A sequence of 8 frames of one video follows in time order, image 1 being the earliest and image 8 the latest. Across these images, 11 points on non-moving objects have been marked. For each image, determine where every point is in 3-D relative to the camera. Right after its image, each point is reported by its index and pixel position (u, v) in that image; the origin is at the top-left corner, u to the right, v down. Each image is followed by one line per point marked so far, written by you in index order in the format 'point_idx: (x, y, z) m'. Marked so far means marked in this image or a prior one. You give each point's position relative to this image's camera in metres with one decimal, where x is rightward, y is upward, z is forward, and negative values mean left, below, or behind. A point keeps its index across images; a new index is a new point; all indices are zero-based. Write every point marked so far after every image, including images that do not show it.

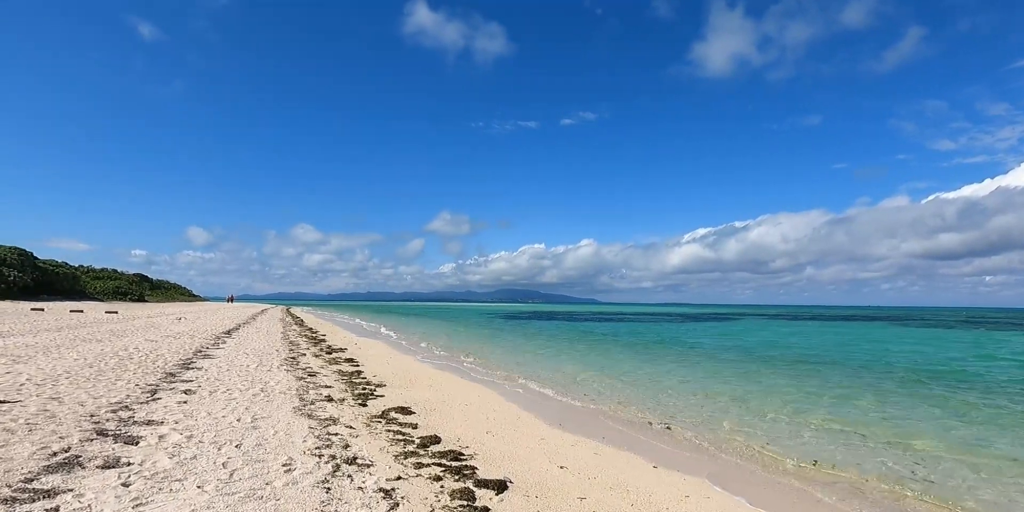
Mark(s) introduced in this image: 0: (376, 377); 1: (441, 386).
0: (-4.0, -3.6, +14.6) m
1: (-2.0, -3.8, +14.0) m
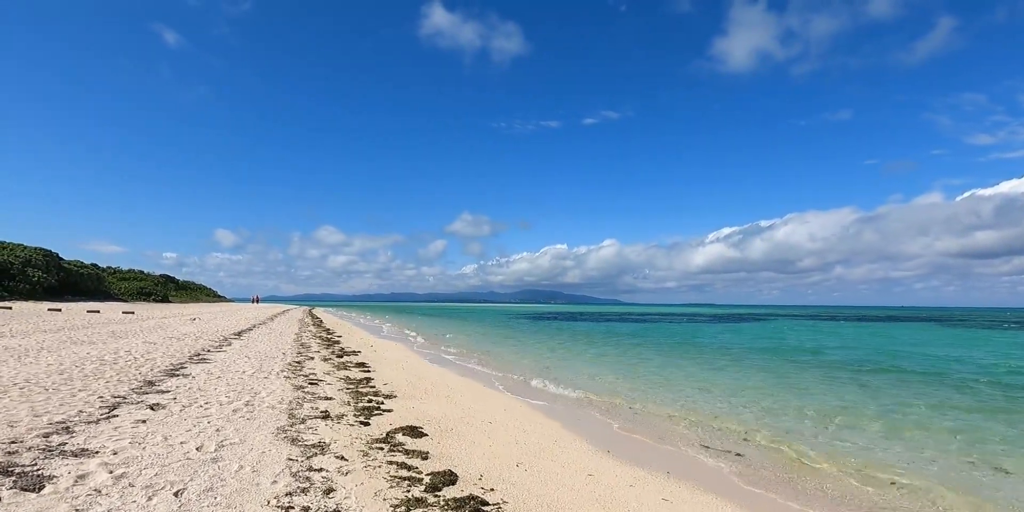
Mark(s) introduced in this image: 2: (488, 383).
0: (-3.3, -3.4, +12.7) m
1: (-1.2, -3.5, +12.1) m
2: (-0.7, -4.3, +16.4) m
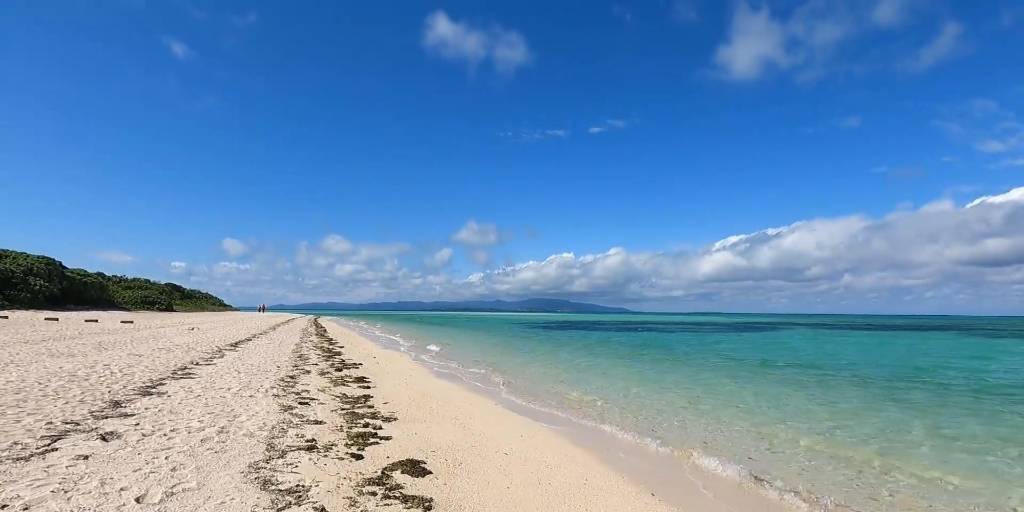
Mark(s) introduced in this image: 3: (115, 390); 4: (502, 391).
0: (-2.9, -3.5, +11.3) m
1: (-0.9, -3.6, +10.7) m
2: (-0.3, -4.4, +15.0) m
3: (-8.6, -2.9, +10.5) m
4: (-0.3, -5.1, +19.1) m
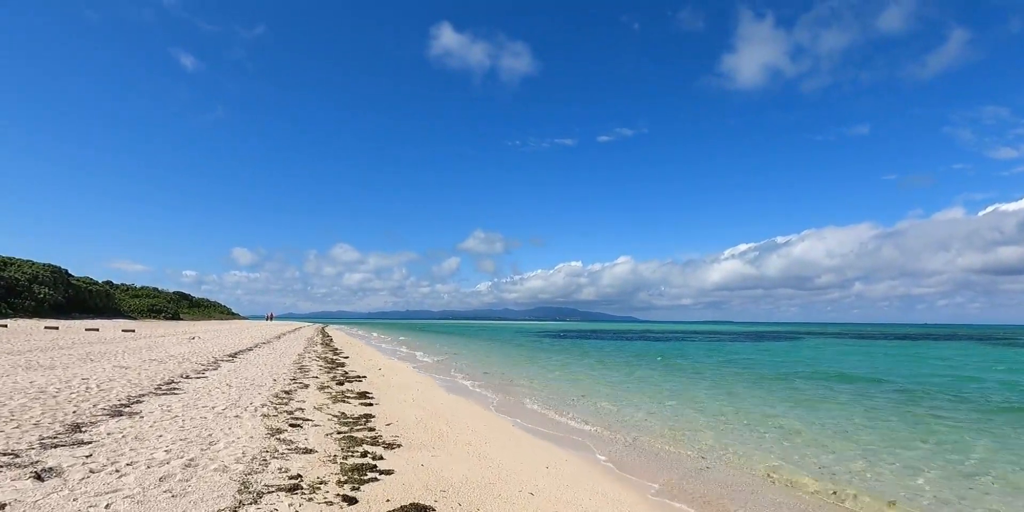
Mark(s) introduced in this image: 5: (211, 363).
0: (-2.5, -3.5, +10.0) m
1: (-0.5, -3.6, +9.3) m
2: (+0.2, -4.5, +13.5) m
3: (-8.2, -2.9, +9.3) m
4: (+0.2, -5.3, +17.7) m
5: (-11.6, -4.1, +18.8) m
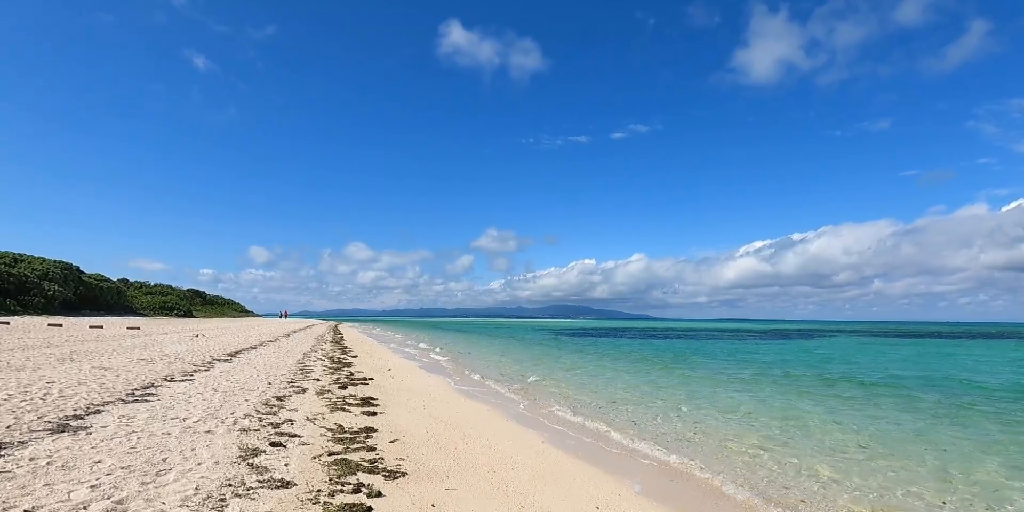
0: (-1.9, -3.2, +8.2) m
1: (0.0, -3.3, +7.4) m
2: (+0.8, -4.2, +11.6) m
3: (-7.7, -2.6, +7.6) m
4: (+0.9, -4.9, +15.8) m
5: (-10.9, -3.8, +17.3) m
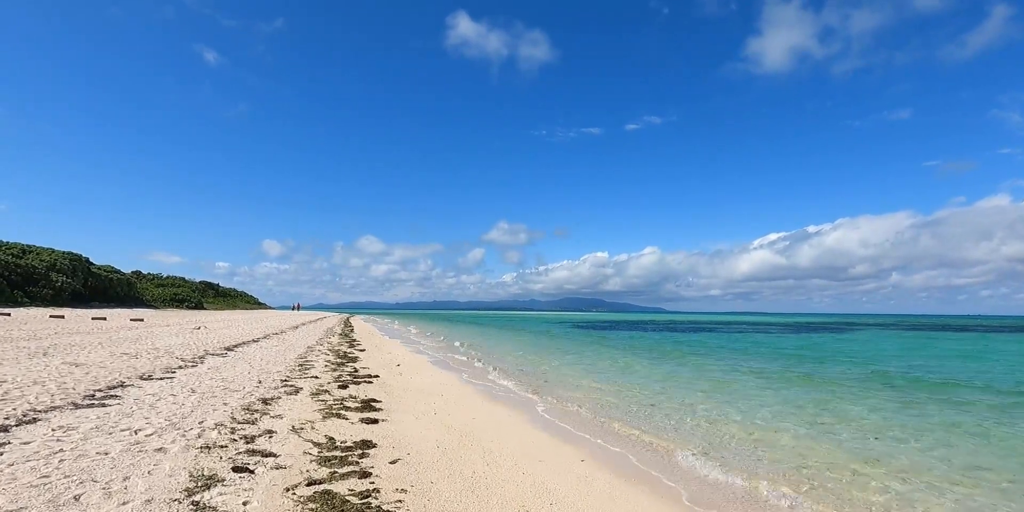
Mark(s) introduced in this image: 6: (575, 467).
0: (-1.5, -2.8, +6.4) m
1: (+0.5, -2.9, +5.6) m
2: (+1.4, -3.7, +9.8) m
3: (-7.2, -2.2, +6.0) m
4: (+1.6, -4.4, +14.0) m
5: (-10.2, -3.3, +15.7) m
6: (+0.8, -3.2, +7.5) m
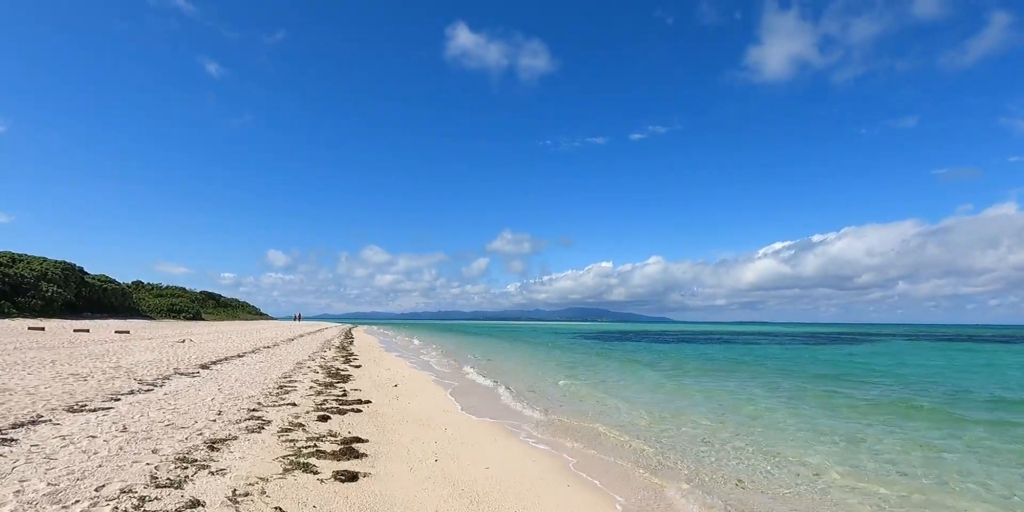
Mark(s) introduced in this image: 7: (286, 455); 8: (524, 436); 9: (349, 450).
0: (-1.1, -2.7, +4.1) m
1: (+0.8, -2.8, +3.2) m
2: (+1.7, -3.7, +7.4) m
3: (-6.9, -2.1, +3.7) m
4: (+2.0, -4.4, +11.6) m
5: (-9.7, -3.4, +13.5) m
6: (+1.1, -3.1, +5.2) m
7: (-3.4, -3.0, +7.3) m
8: (+0.1, -3.9, +10.8) m
9: (-2.6, -3.1, +7.8) m
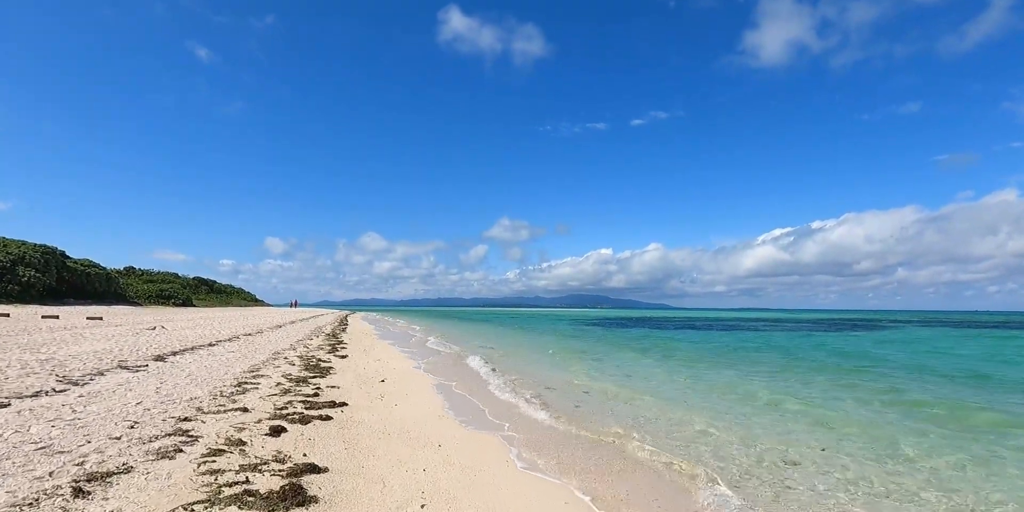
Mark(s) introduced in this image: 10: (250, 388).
0: (-0.9, -2.2, +1.6) m
1: (+1.0, -2.3, +0.8) m
2: (+2.0, -3.1, +5.0) m
3: (-6.6, -1.7, +1.2) m
4: (+2.3, -3.8, +9.2) m
5: (-9.5, -2.7, +11.0) m
6: (+1.4, -2.6, +2.7) m
7: (-3.1, -2.4, +4.9) m
8: (+0.3, -3.3, +8.4) m
9: (-2.4, -2.5, +5.4) m
10: (-5.8, -2.9, +10.9) m
